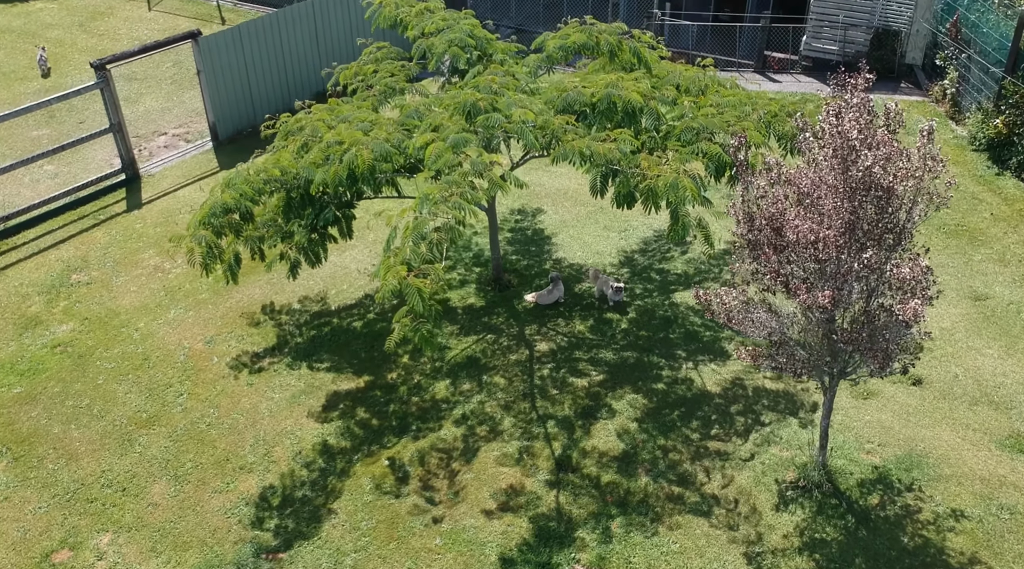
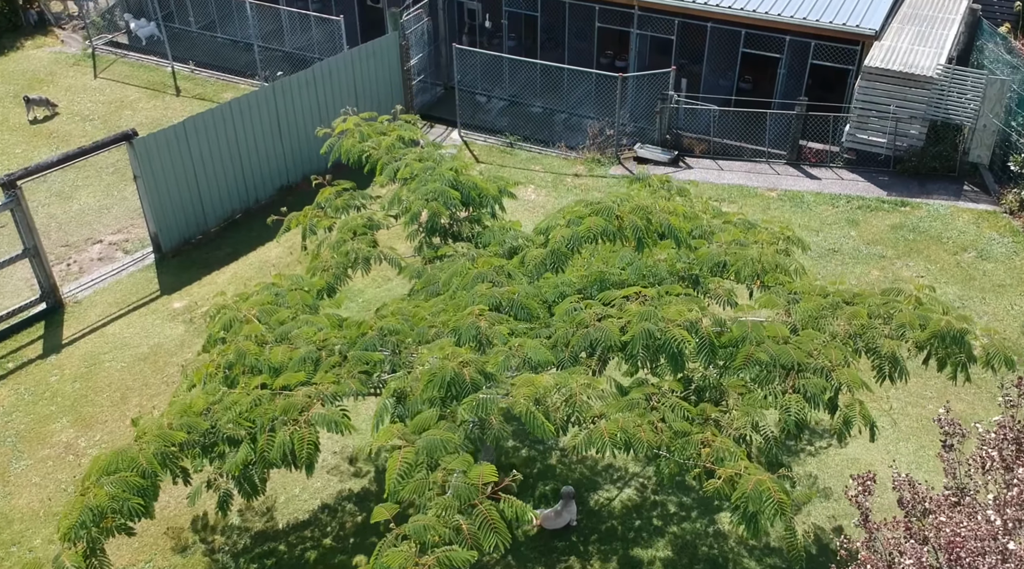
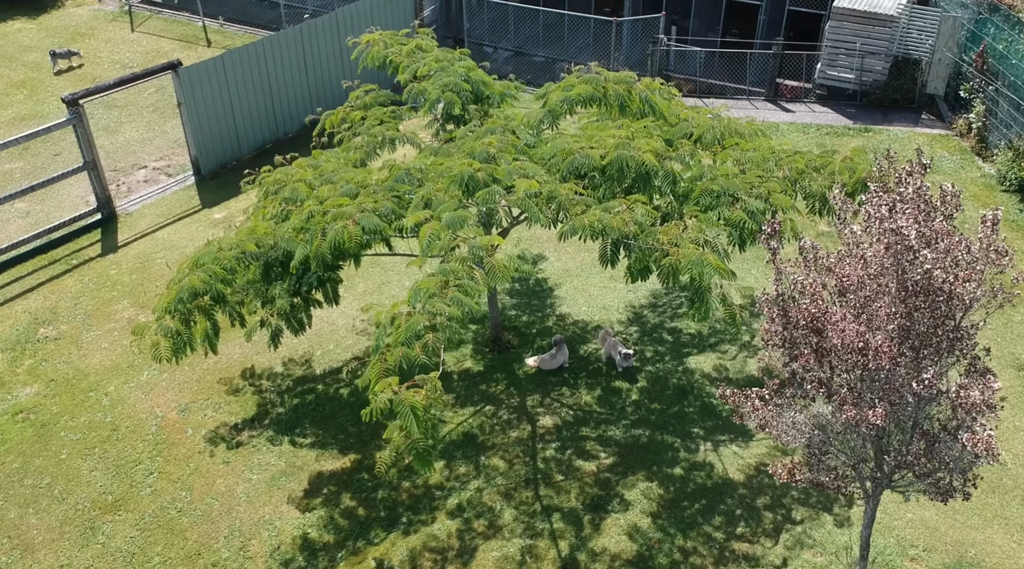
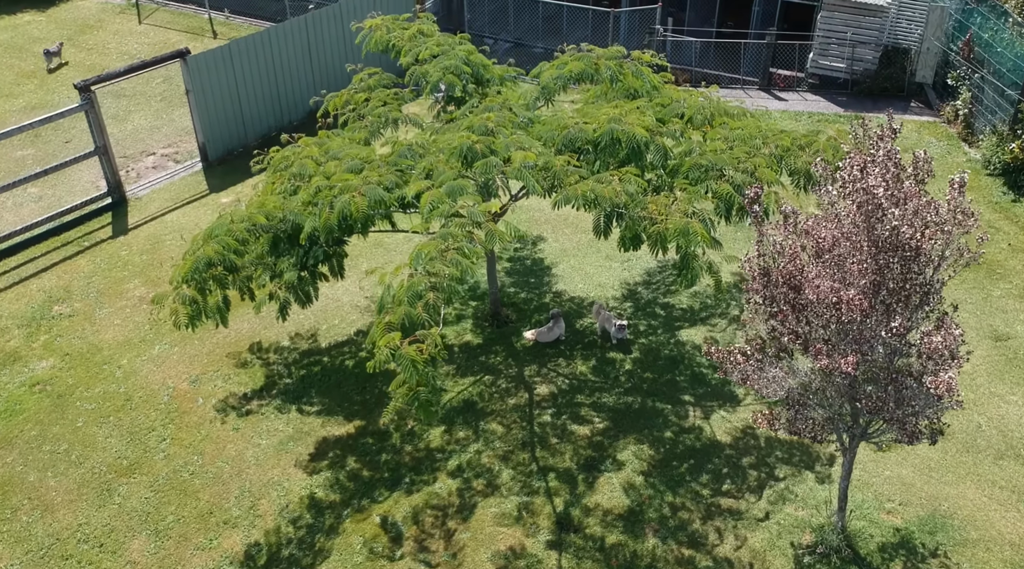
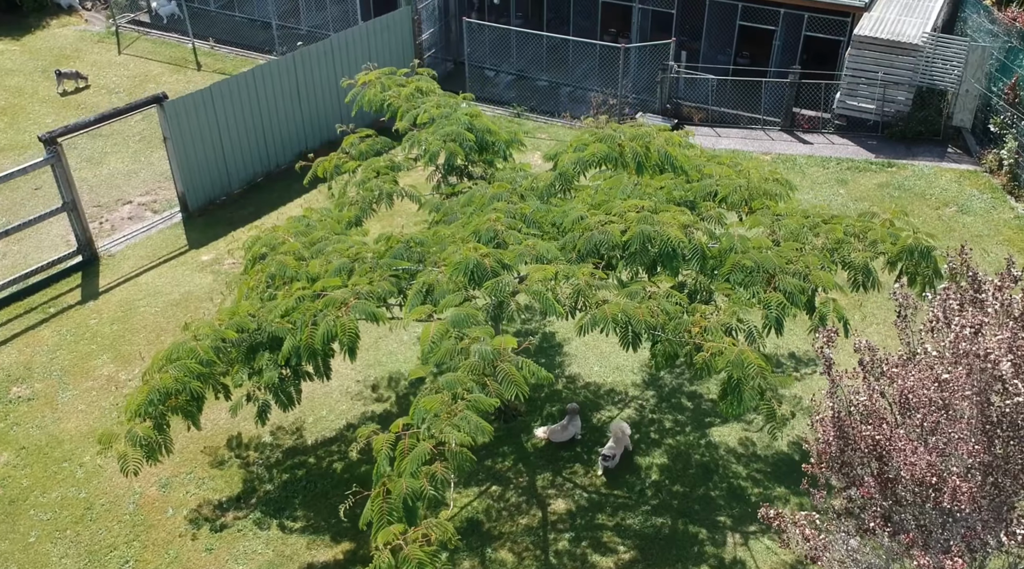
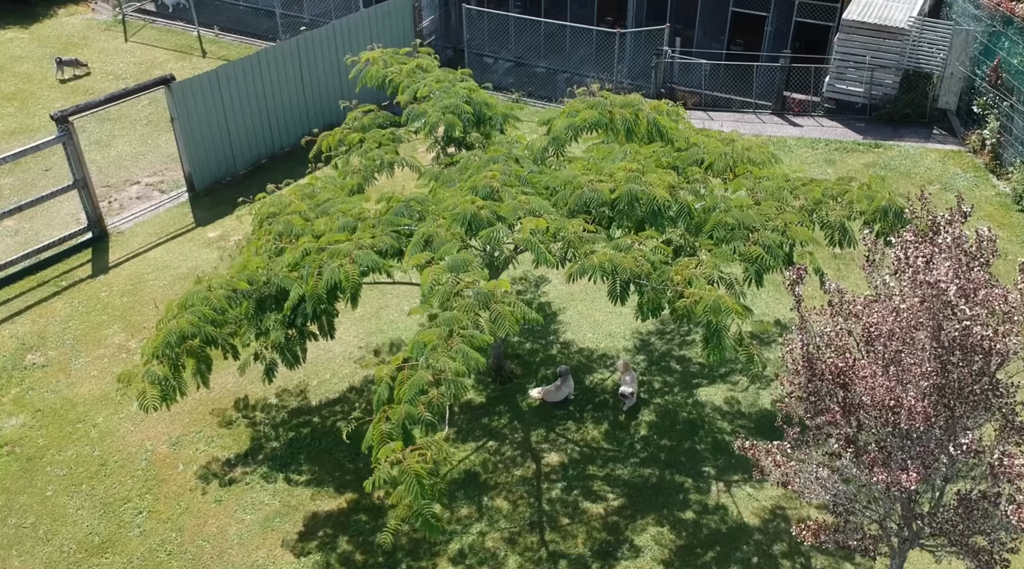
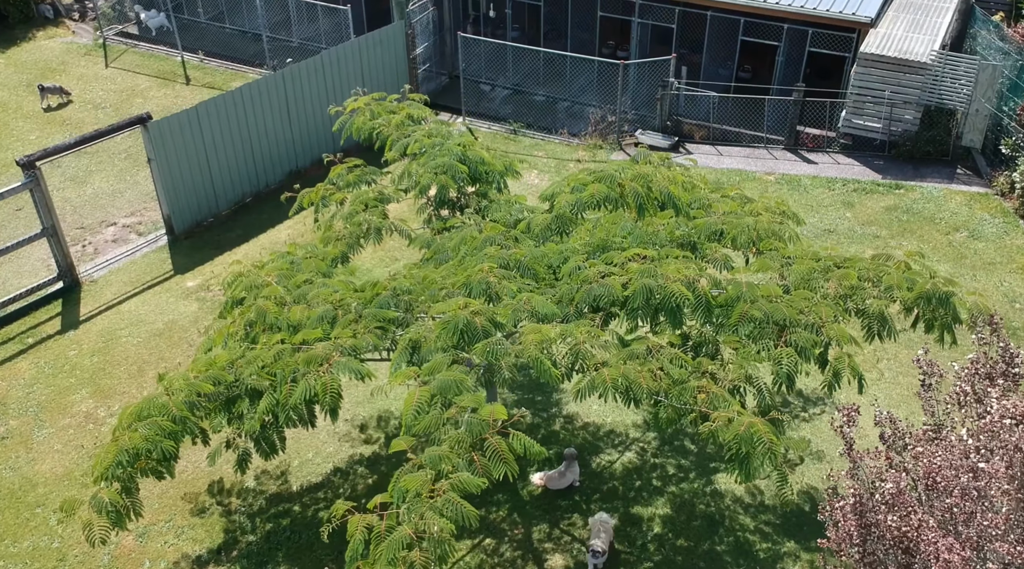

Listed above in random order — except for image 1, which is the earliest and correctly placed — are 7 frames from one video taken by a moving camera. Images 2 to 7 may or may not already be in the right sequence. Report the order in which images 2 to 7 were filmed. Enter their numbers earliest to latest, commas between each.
4, 3, 6, 5, 7, 2
